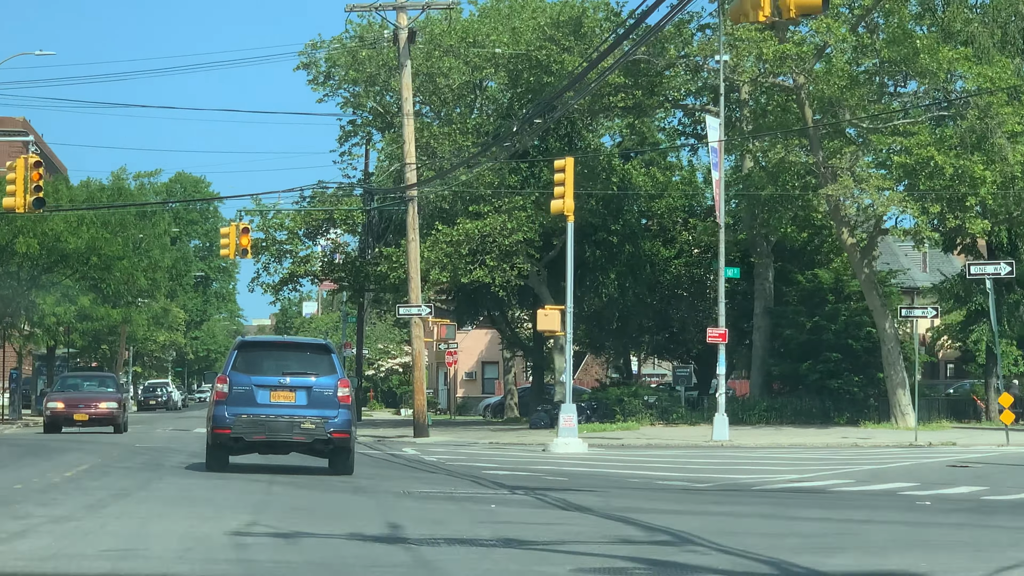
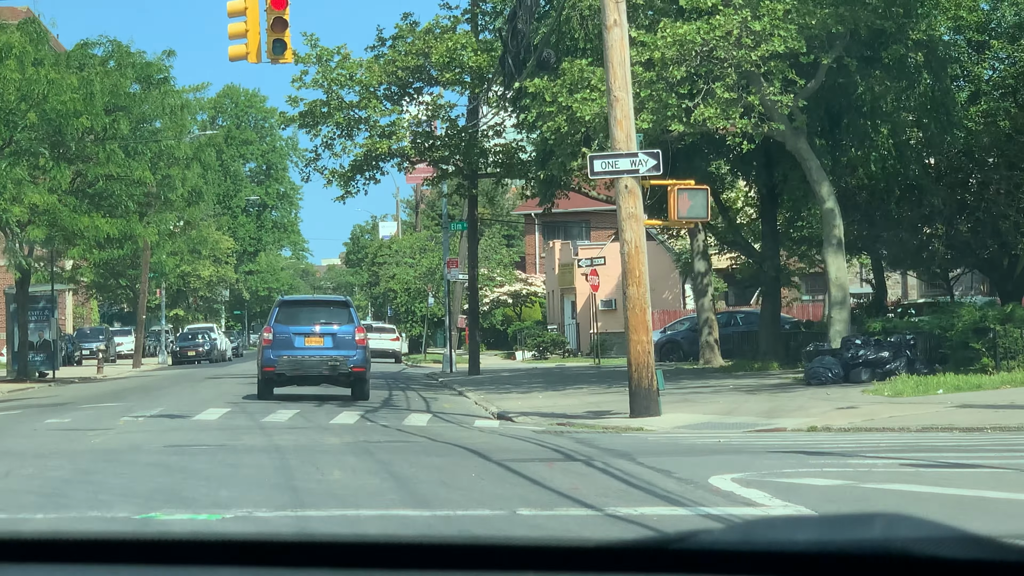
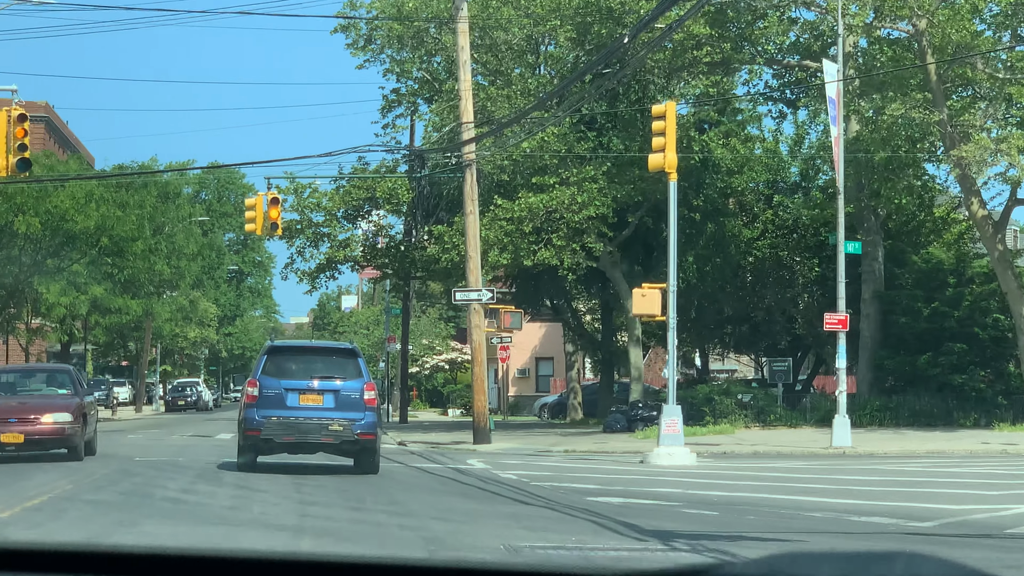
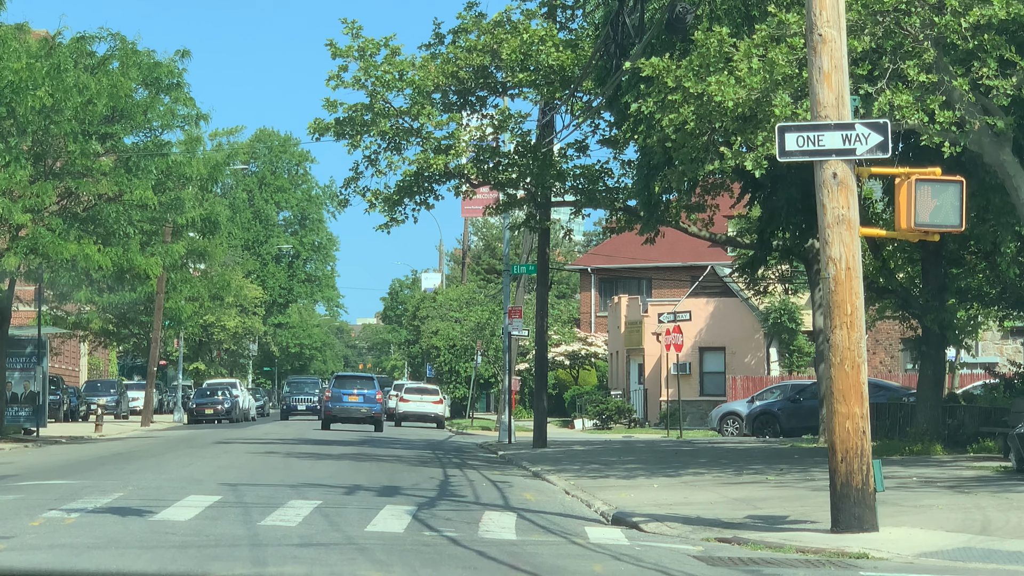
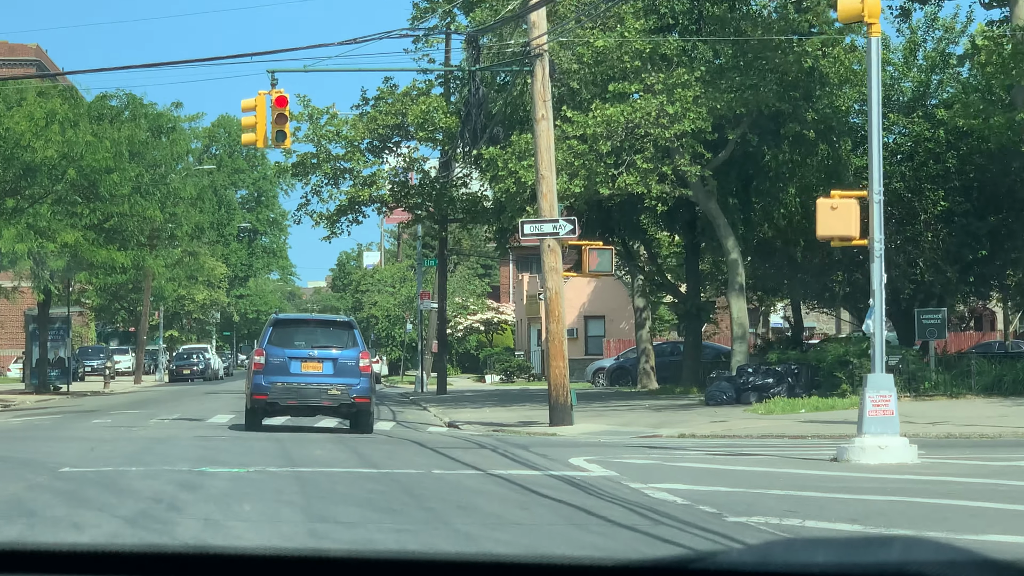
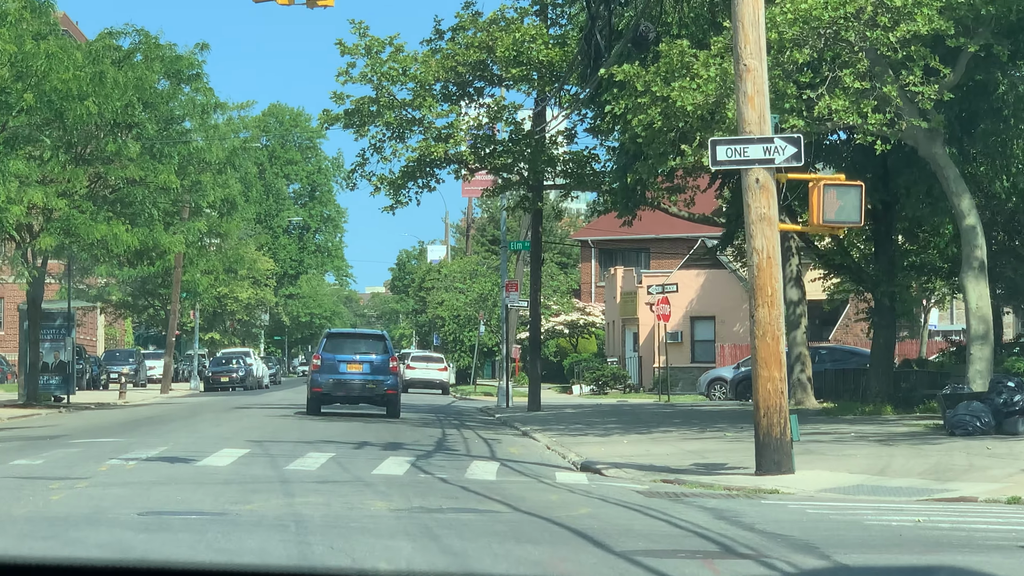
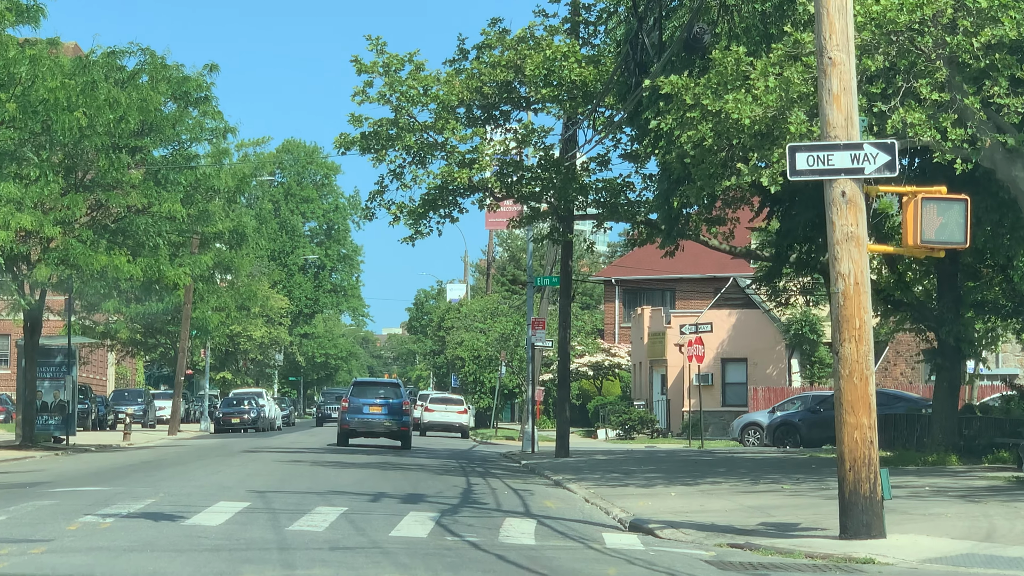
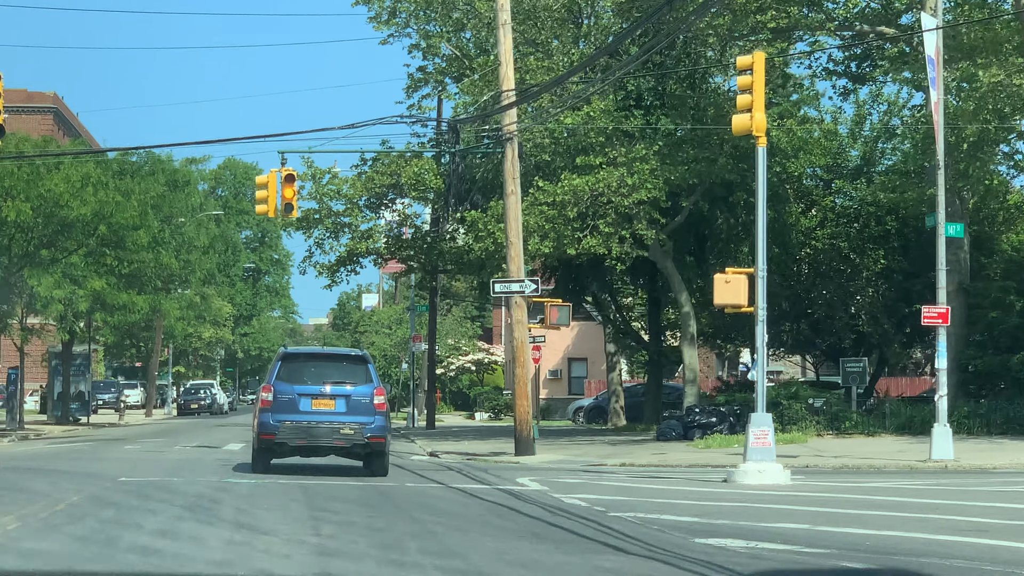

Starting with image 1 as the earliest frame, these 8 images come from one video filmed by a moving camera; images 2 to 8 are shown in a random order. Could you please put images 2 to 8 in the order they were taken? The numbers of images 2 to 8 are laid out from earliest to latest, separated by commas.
3, 8, 5, 2, 6, 7, 4
